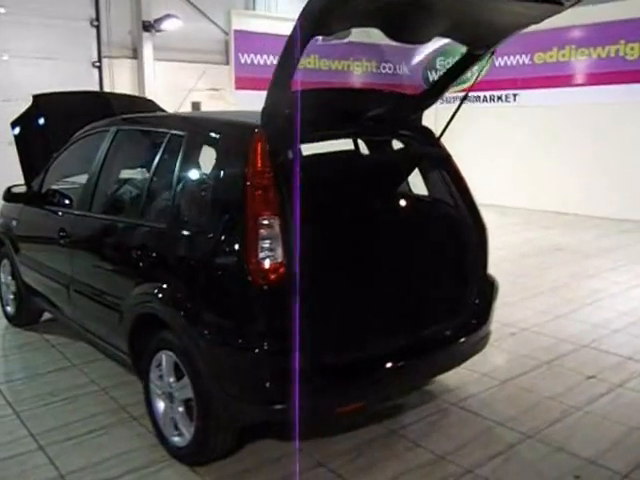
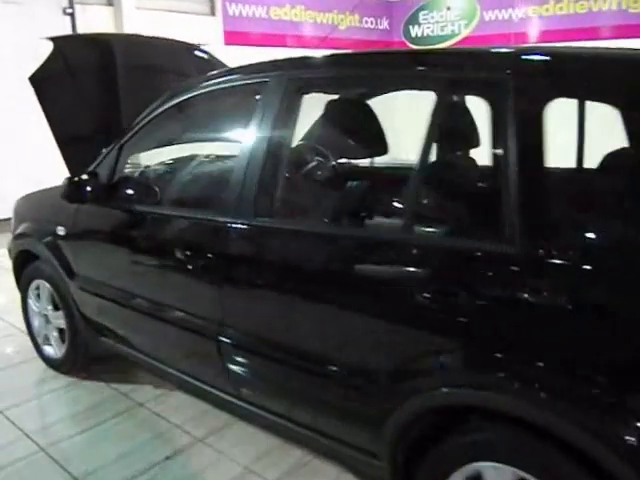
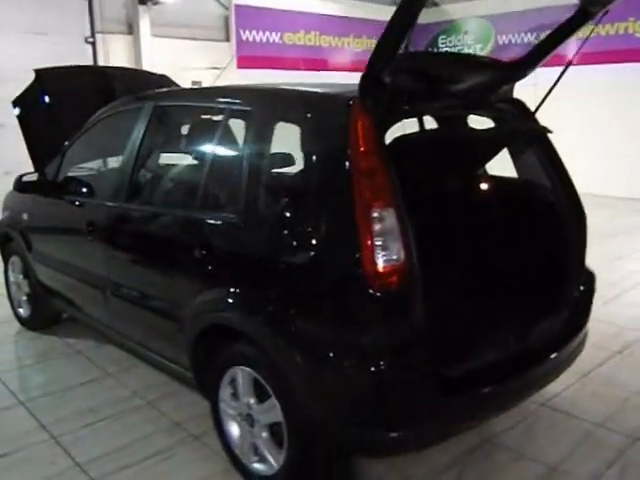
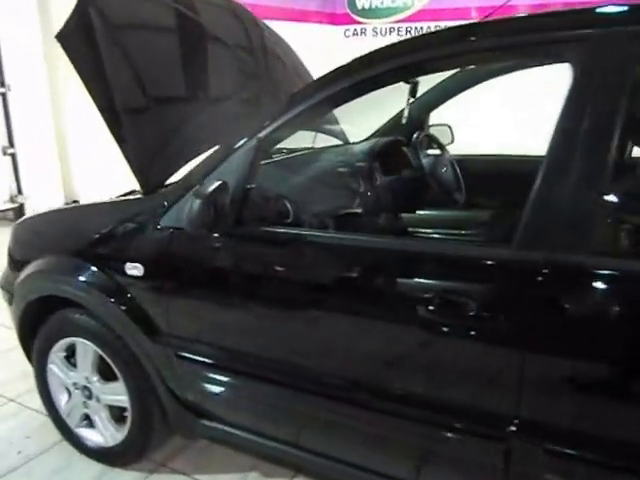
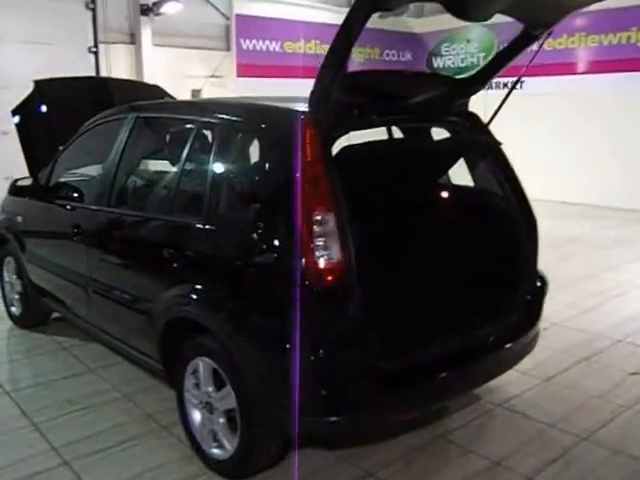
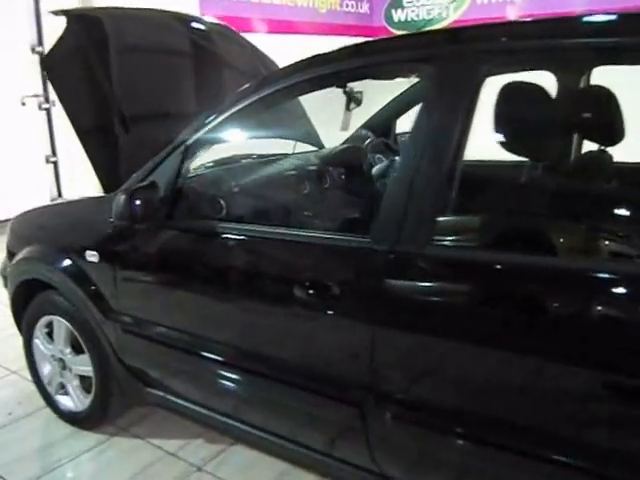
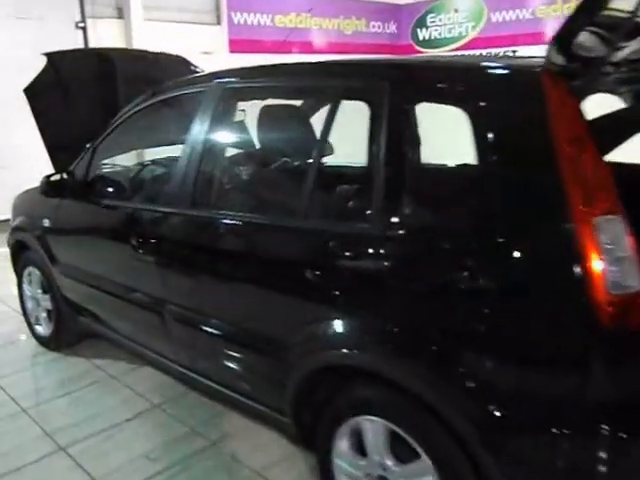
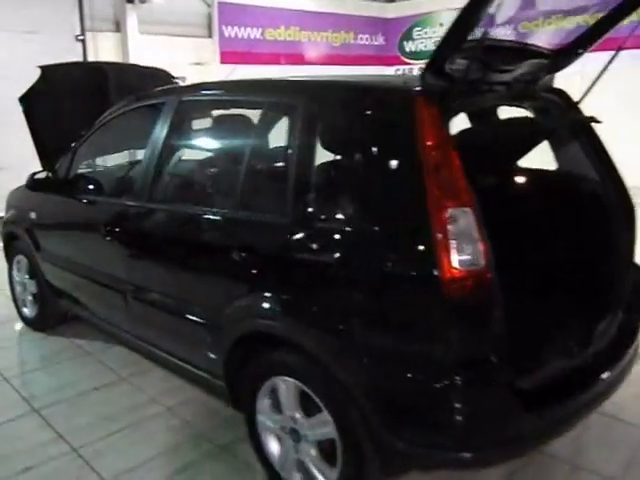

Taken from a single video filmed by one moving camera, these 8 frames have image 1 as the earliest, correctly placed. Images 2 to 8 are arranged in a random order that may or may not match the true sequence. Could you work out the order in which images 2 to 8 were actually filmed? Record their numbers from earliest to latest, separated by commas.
5, 3, 8, 7, 2, 6, 4
